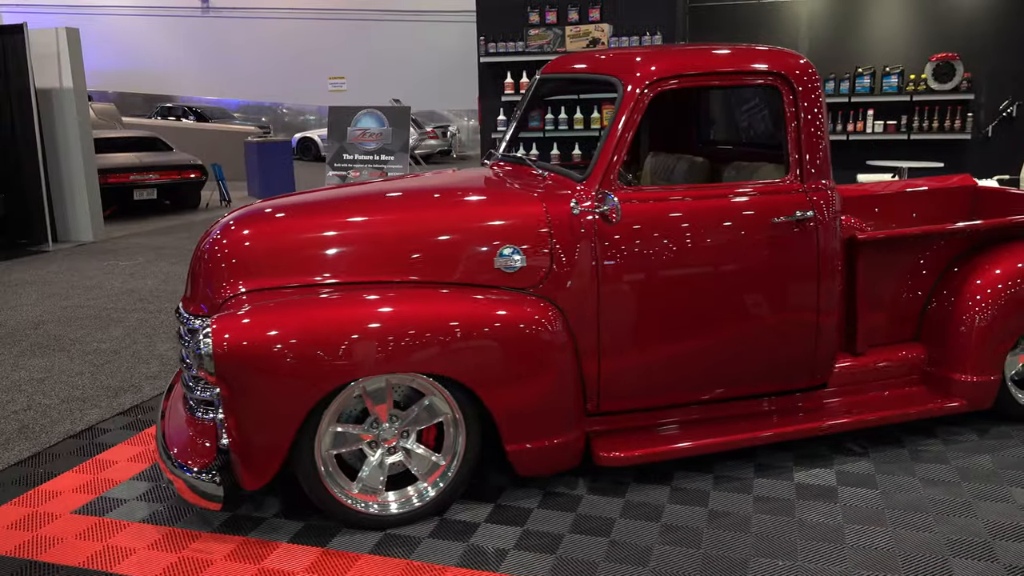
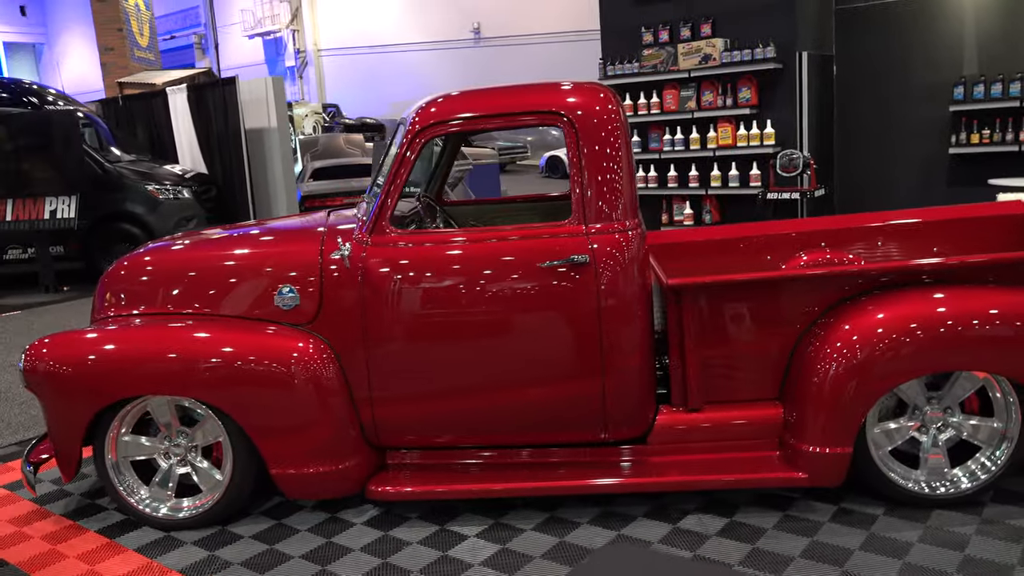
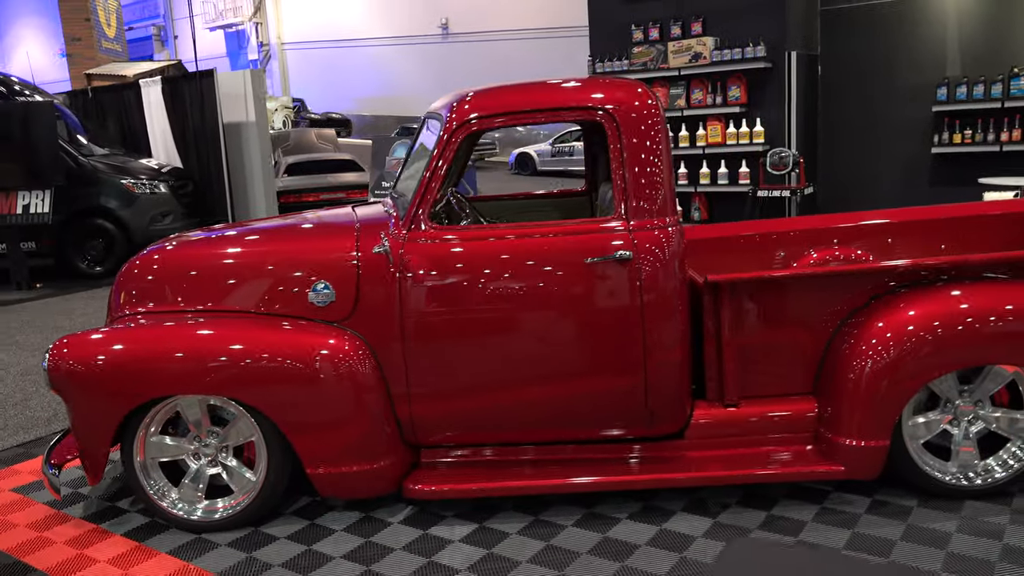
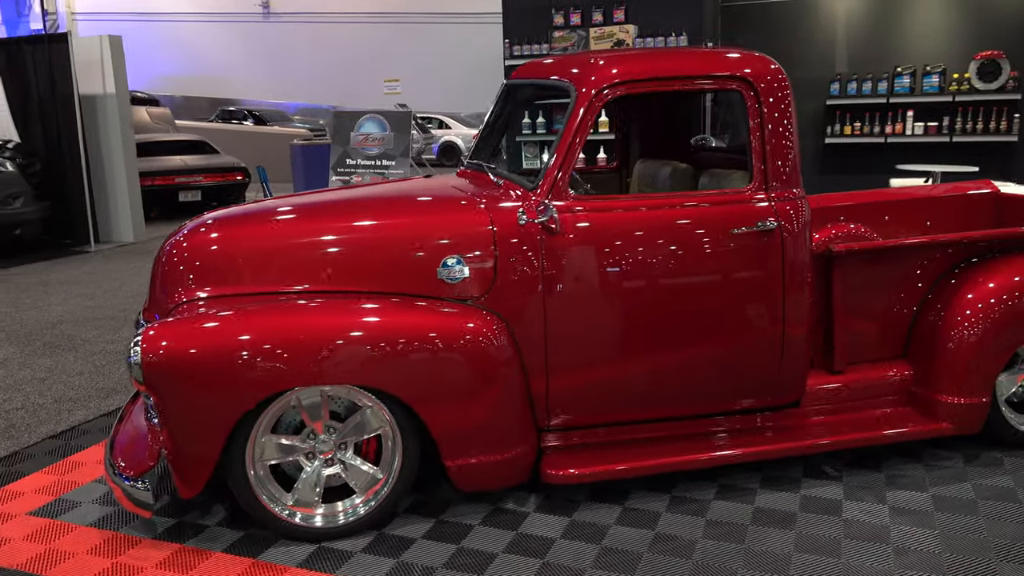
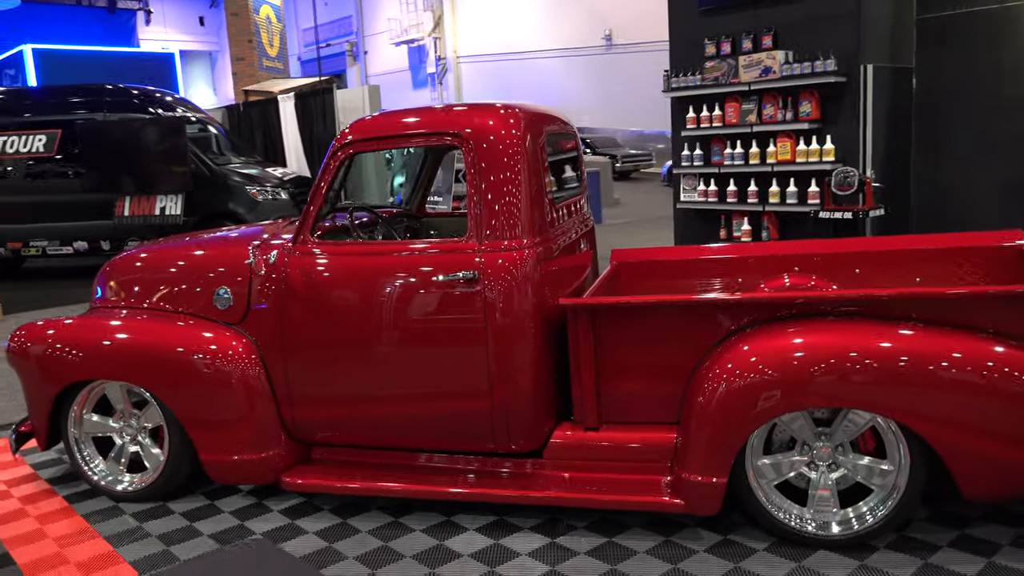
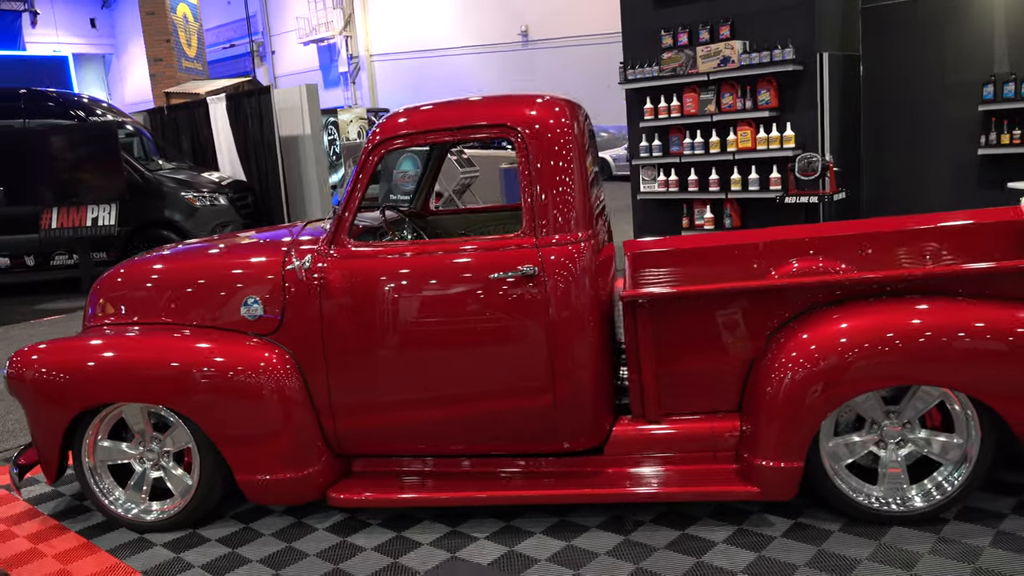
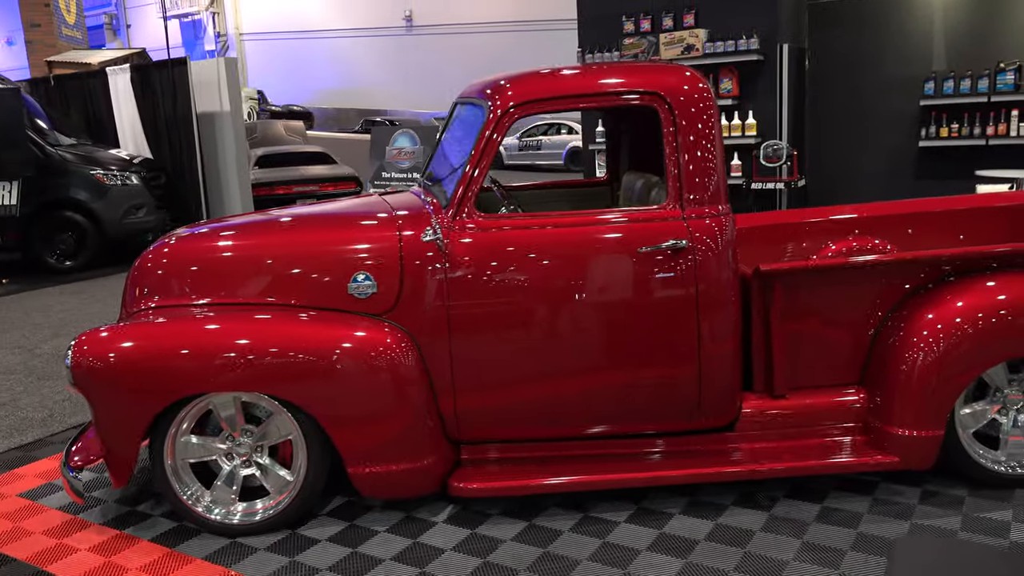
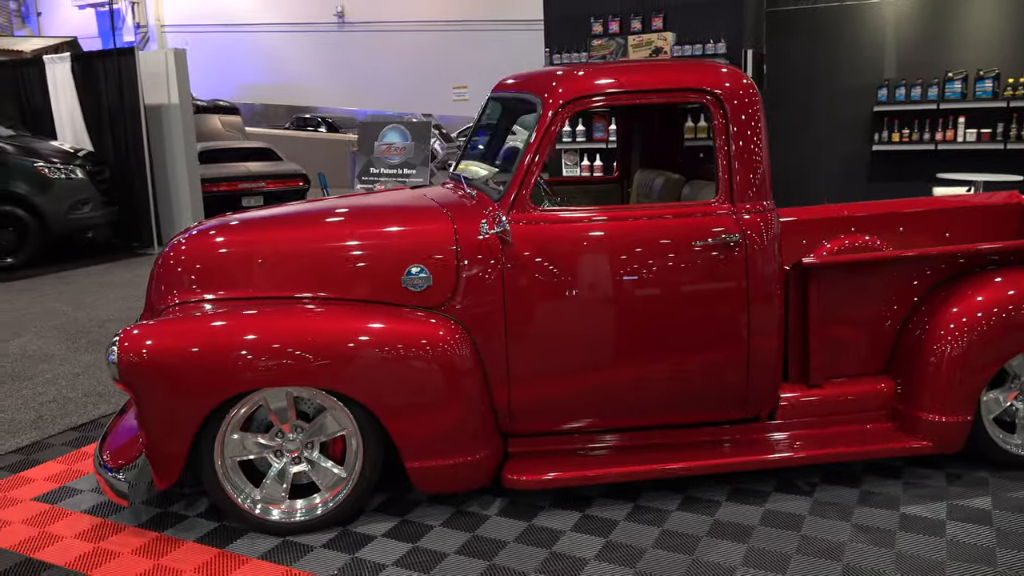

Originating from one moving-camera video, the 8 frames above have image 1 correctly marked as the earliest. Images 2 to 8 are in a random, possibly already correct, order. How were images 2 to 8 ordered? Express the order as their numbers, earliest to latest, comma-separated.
4, 8, 7, 3, 2, 6, 5
